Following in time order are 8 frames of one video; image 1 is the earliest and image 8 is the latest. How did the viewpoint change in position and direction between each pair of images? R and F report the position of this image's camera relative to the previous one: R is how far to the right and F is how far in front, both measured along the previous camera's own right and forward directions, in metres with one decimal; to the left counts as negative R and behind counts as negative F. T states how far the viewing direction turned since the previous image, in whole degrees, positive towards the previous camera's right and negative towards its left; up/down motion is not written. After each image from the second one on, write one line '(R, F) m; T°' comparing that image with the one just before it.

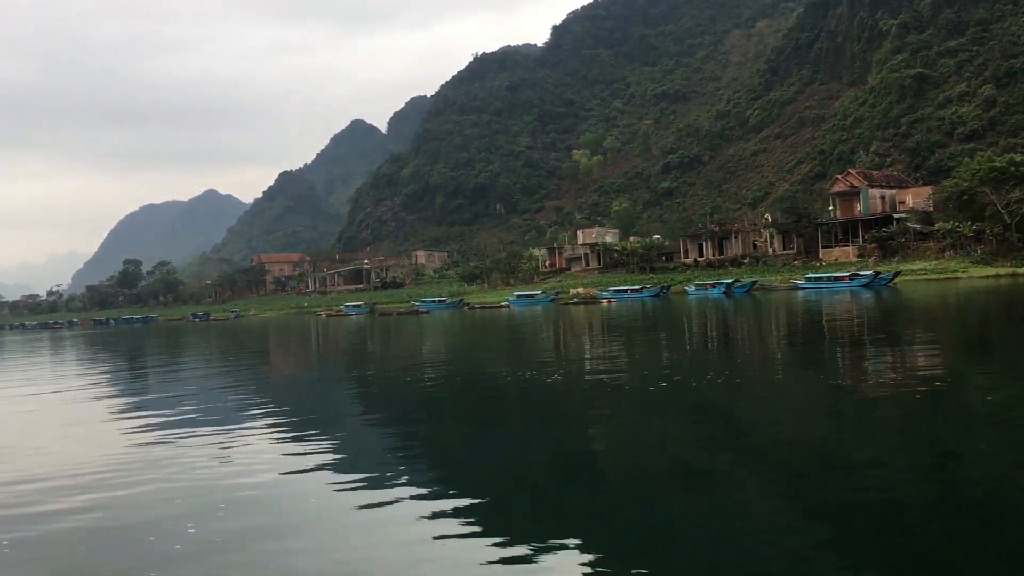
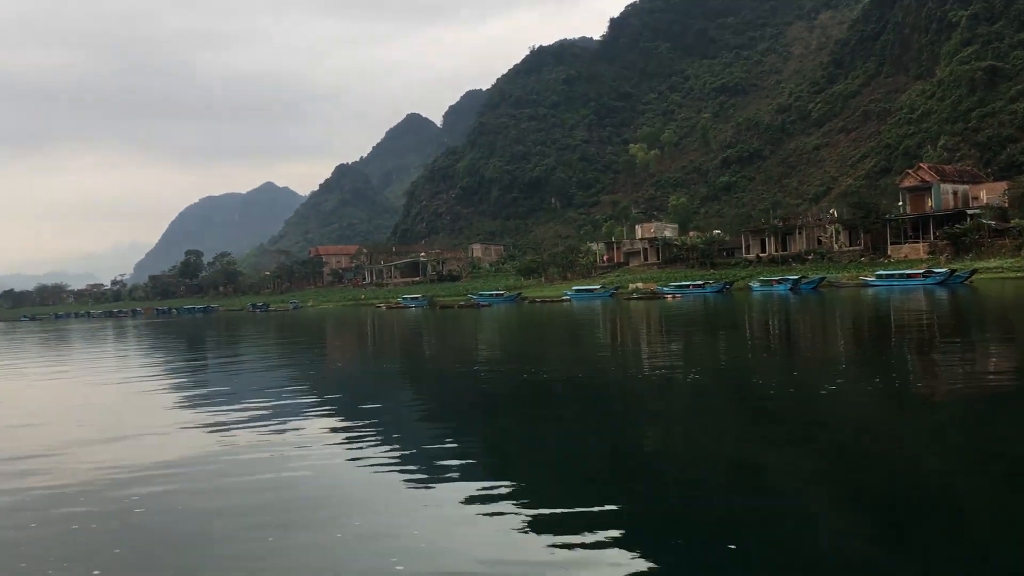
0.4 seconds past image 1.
(-0.4, +0.2) m; -3°
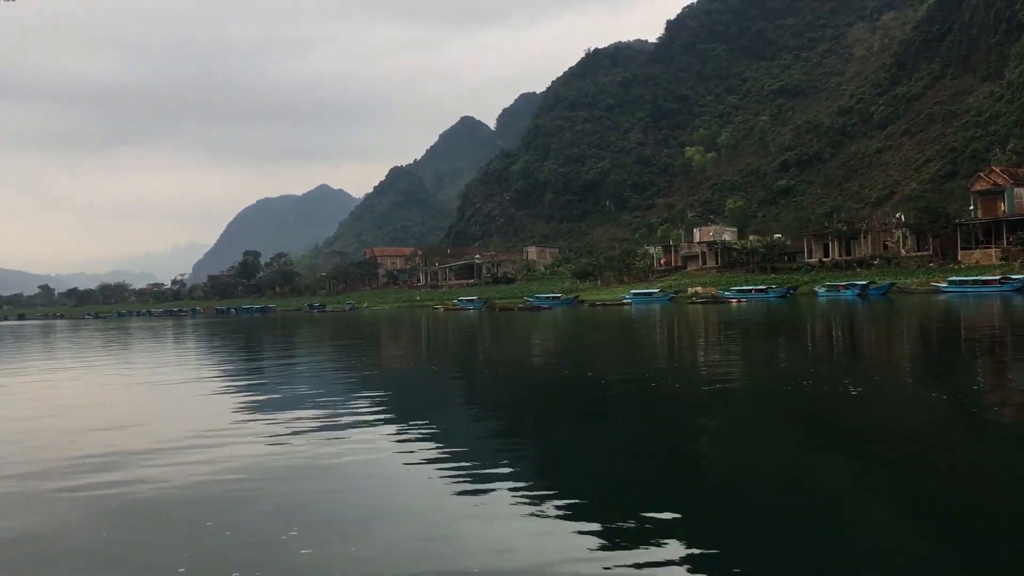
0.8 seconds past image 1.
(-0.4, +0.1) m; -3°
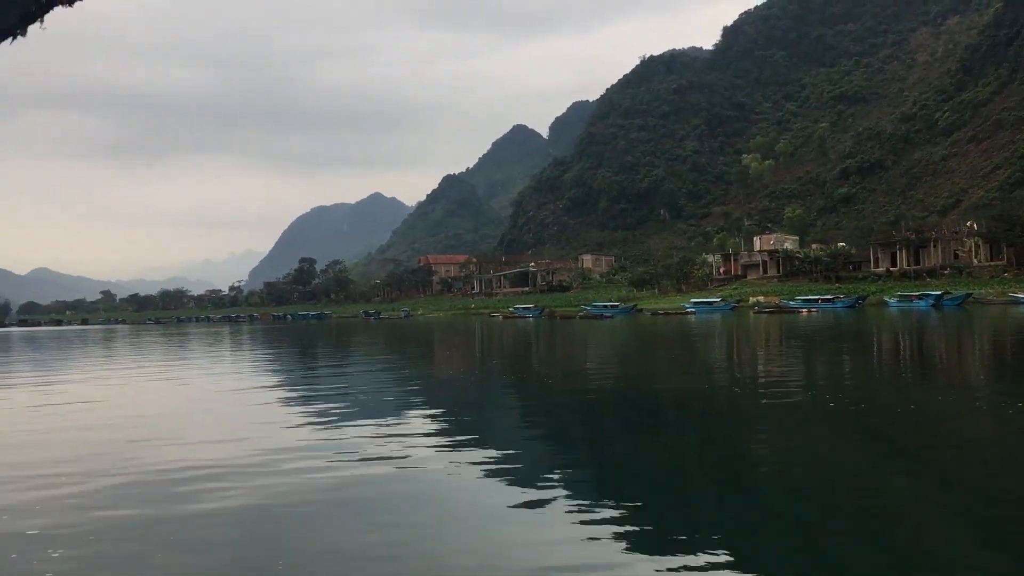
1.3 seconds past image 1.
(-0.5, +0.1) m; -3°
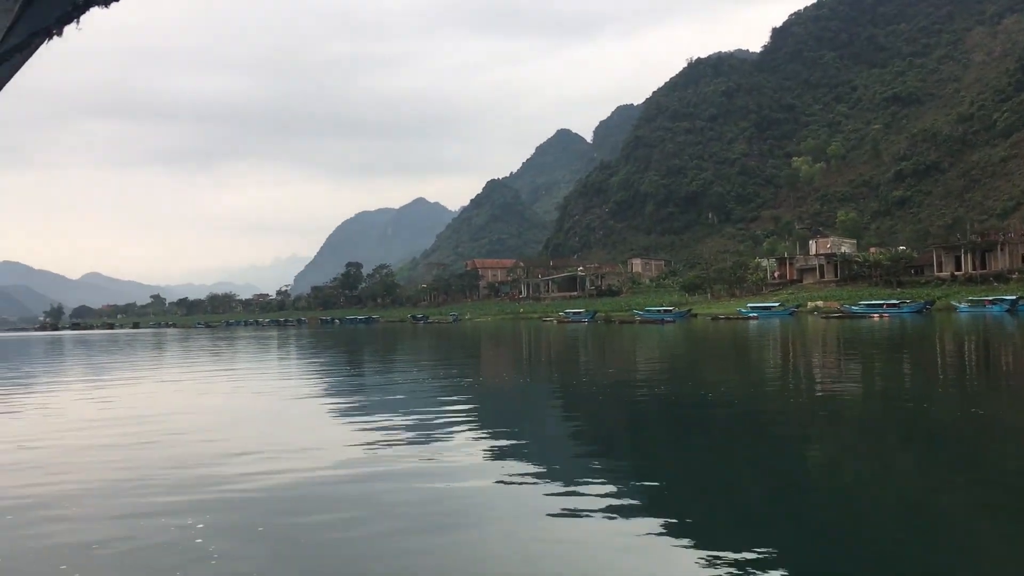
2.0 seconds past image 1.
(-0.6, +0.2) m; -2°
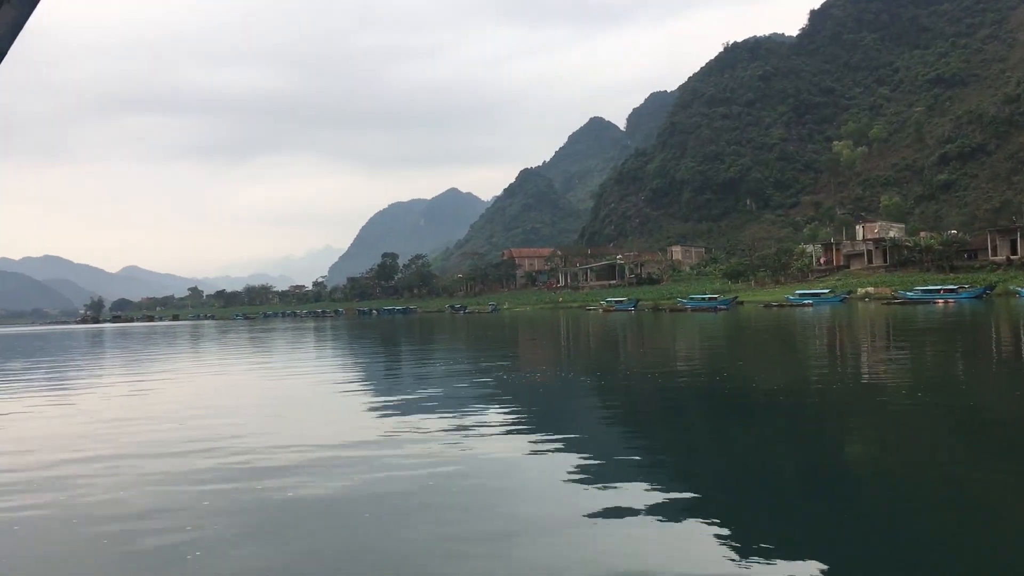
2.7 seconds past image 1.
(-0.6, +0.2) m; -2°
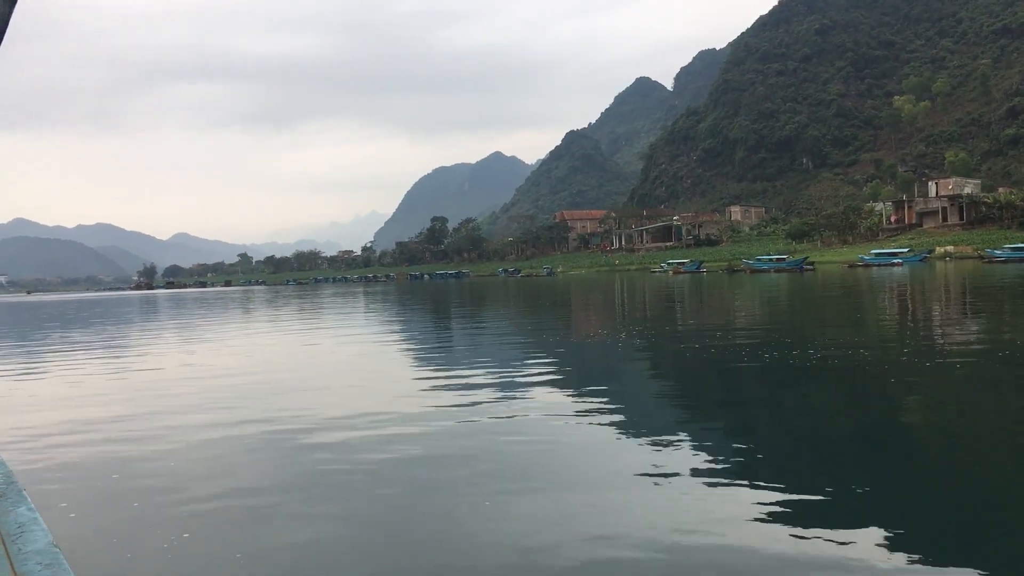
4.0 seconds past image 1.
(-1.1, +0.2) m; -2°
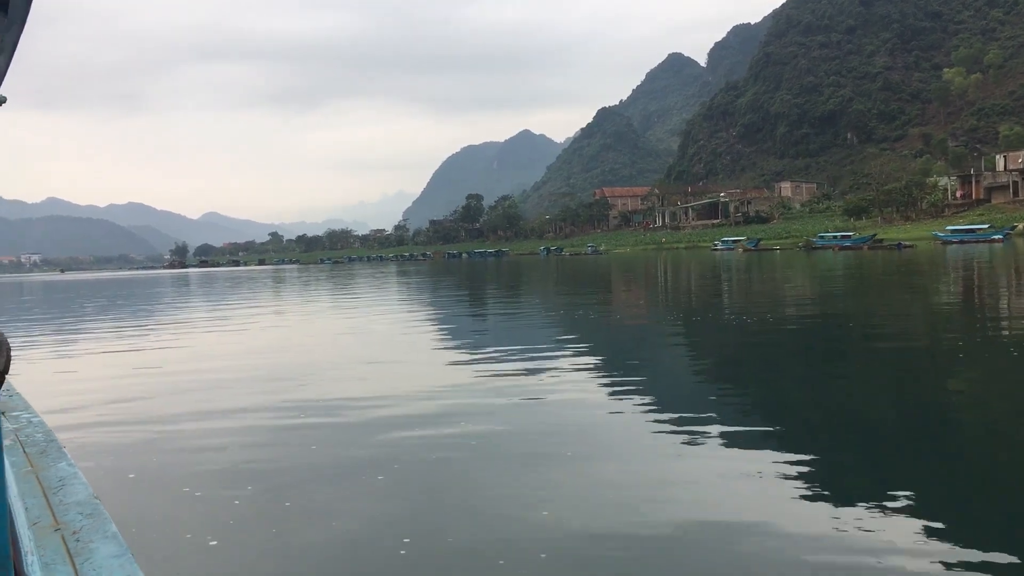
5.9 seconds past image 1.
(-1.5, +0.6) m; 0°
